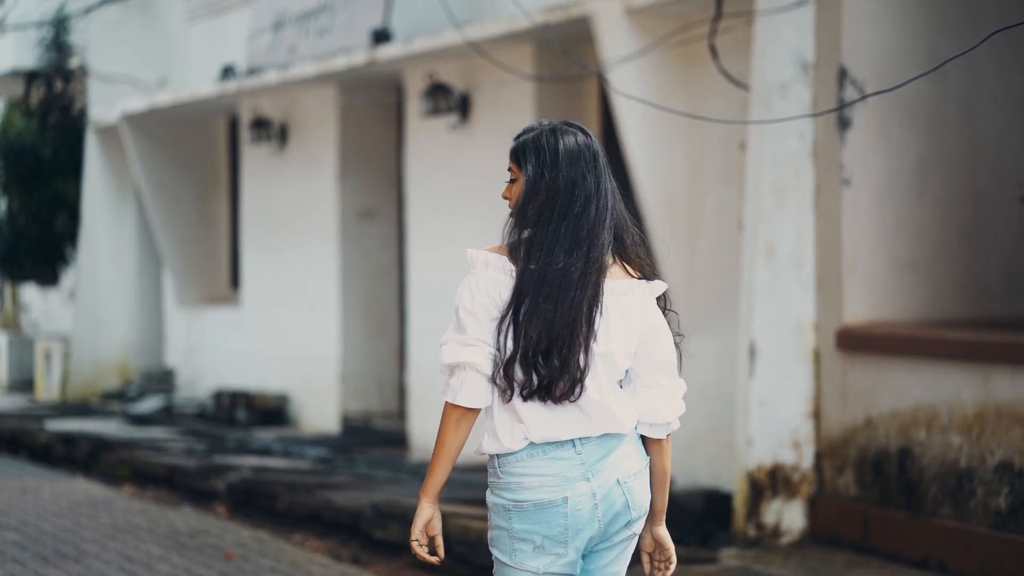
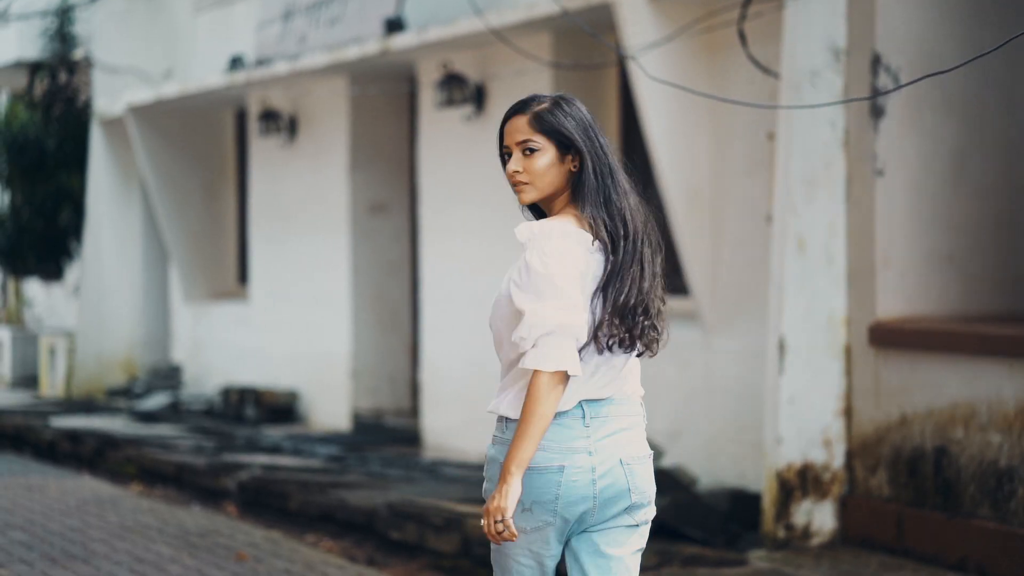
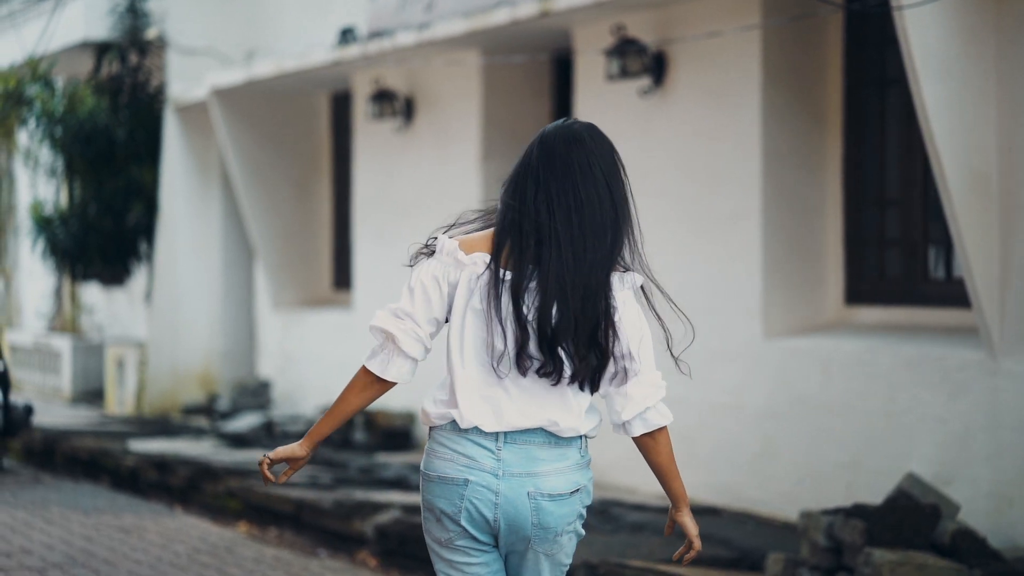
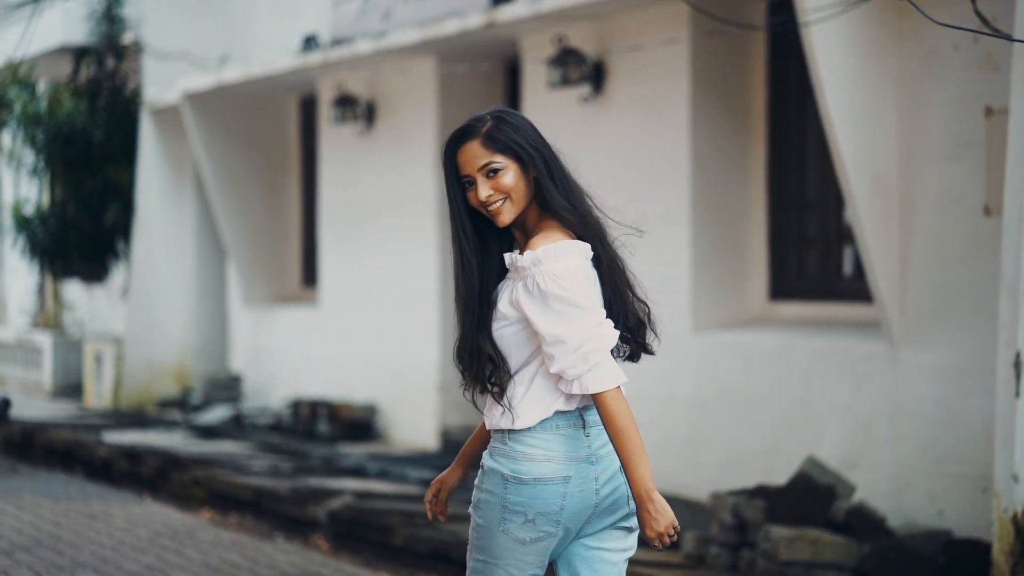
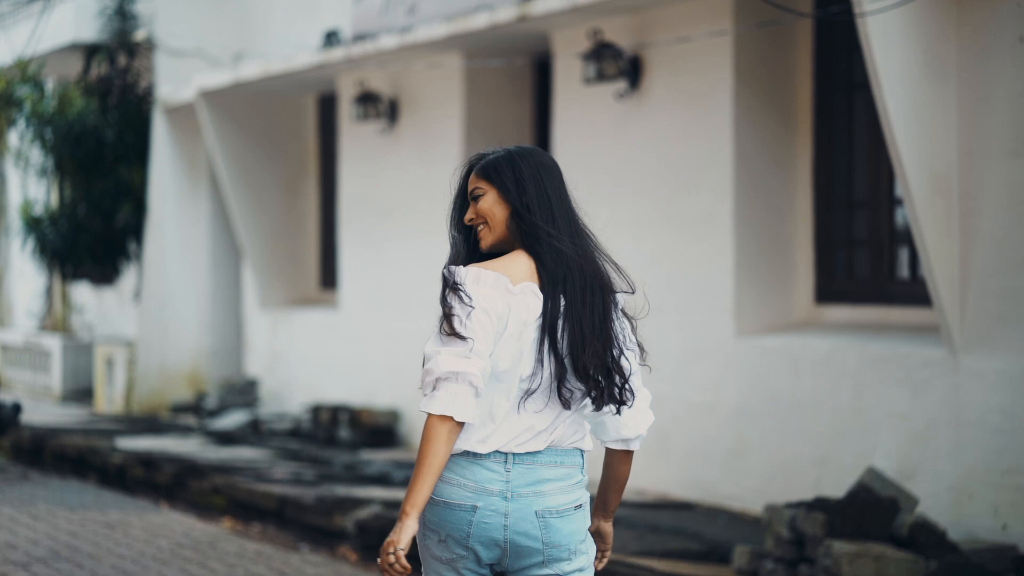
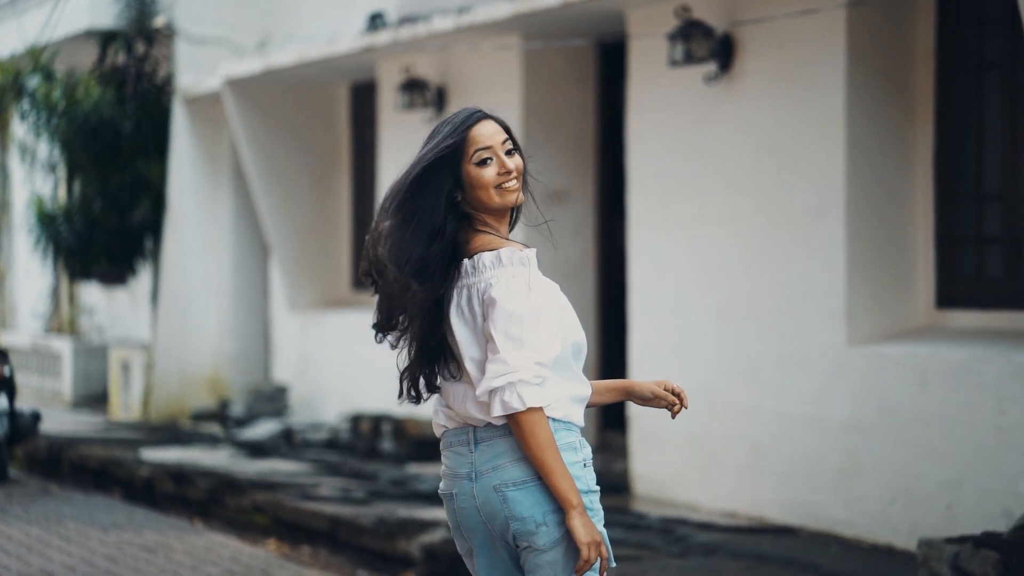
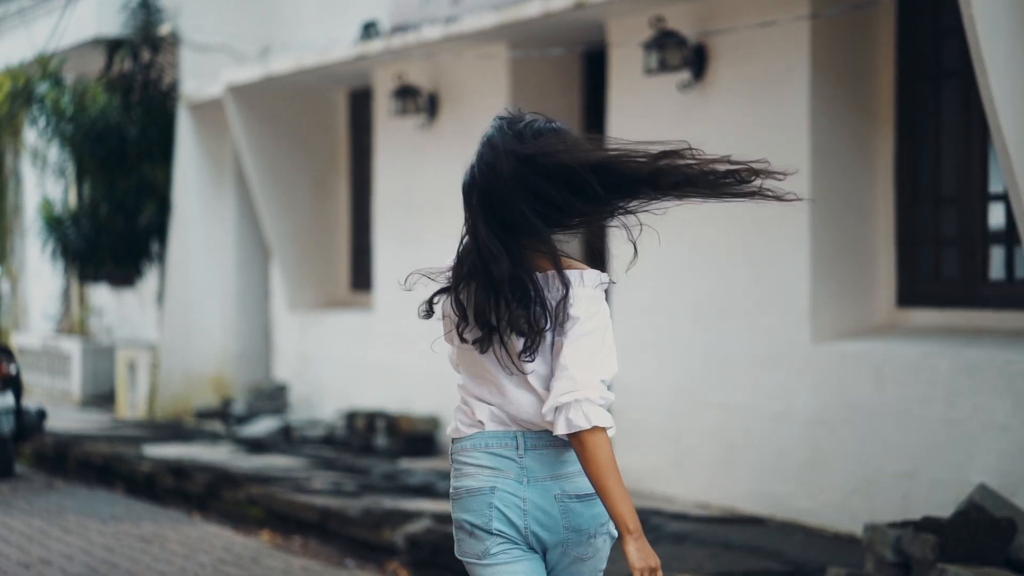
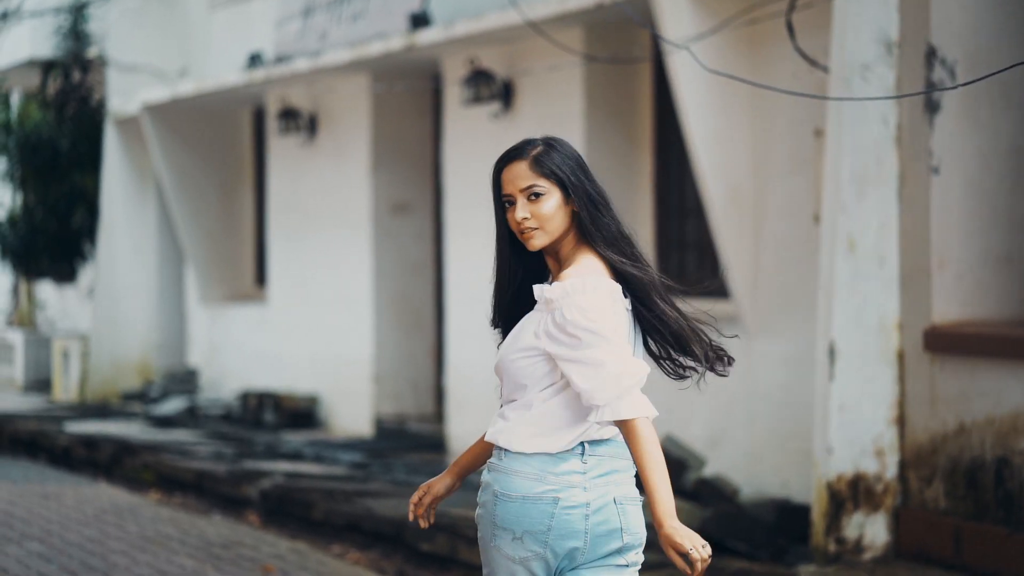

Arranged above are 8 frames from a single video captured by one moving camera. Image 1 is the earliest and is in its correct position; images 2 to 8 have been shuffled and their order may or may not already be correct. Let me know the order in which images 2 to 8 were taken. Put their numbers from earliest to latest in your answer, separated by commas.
2, 8, 4, 5, 3, 7, 6
